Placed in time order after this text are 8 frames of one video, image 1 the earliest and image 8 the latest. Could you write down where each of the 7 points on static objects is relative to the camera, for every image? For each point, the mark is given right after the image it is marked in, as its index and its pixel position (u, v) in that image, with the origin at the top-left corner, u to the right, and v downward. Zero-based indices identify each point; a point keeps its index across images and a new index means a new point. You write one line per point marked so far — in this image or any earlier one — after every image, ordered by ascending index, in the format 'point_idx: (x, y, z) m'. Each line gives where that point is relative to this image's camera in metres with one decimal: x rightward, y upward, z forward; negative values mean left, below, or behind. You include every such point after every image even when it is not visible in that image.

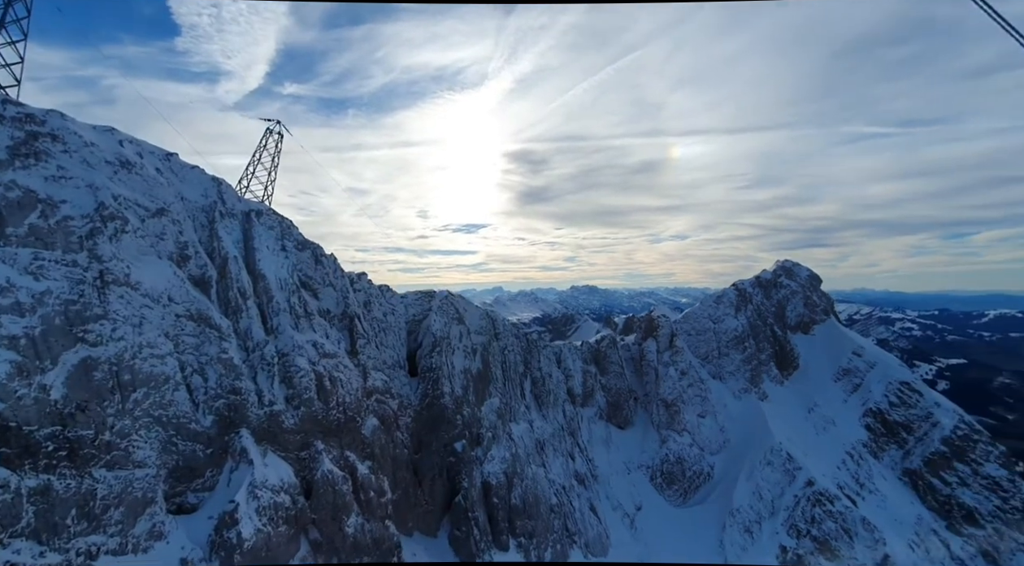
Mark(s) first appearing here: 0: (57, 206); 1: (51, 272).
0: (-19.7, +3.4, +19.9) m
1: (-18.6, +0.5, +18.7) m
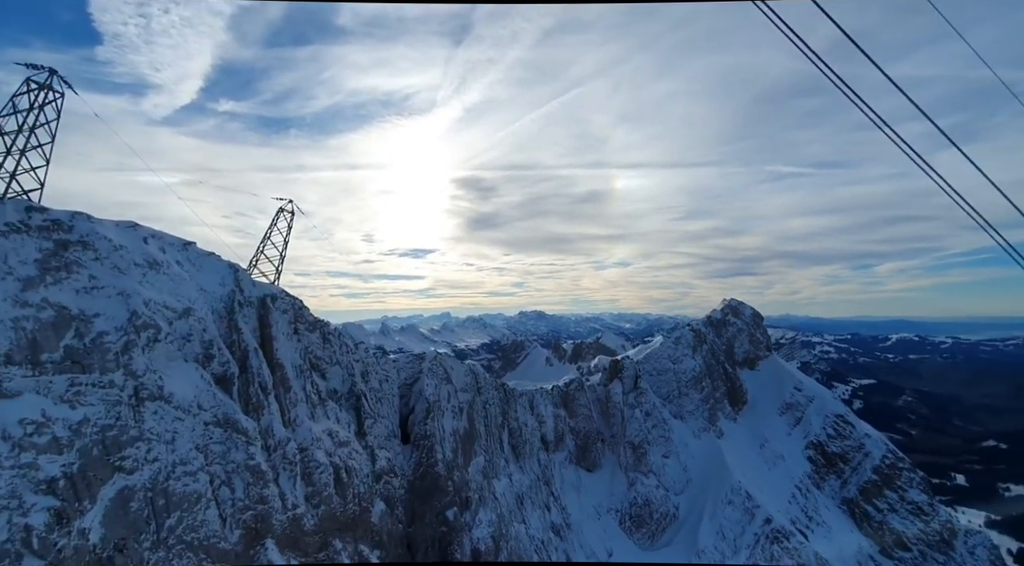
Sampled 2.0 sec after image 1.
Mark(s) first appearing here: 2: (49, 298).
0: (-17.3, -1.4, +18.8) m
1: (-16.1, -4.3, +17.6) m
2: (-18.0, -0.6, +18.0) m
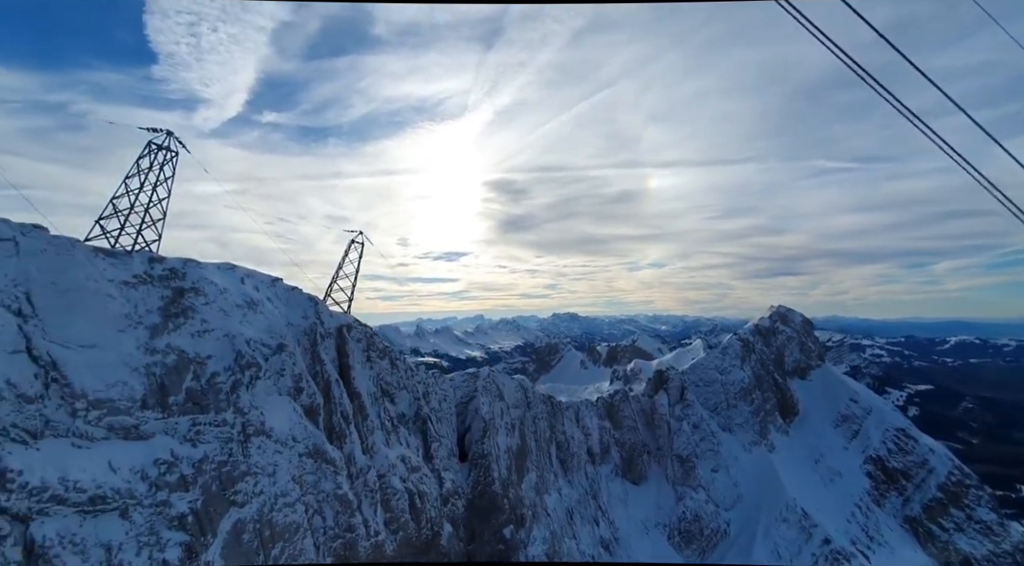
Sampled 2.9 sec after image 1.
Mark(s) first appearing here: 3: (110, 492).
0: (-13.7, -3.4, +20.5) m
1: (-12.7, -6.3, +19.1) m
2: (-14.5, -2.6, +19.7) m
3: (-13.5, -7.0, +15.6) m
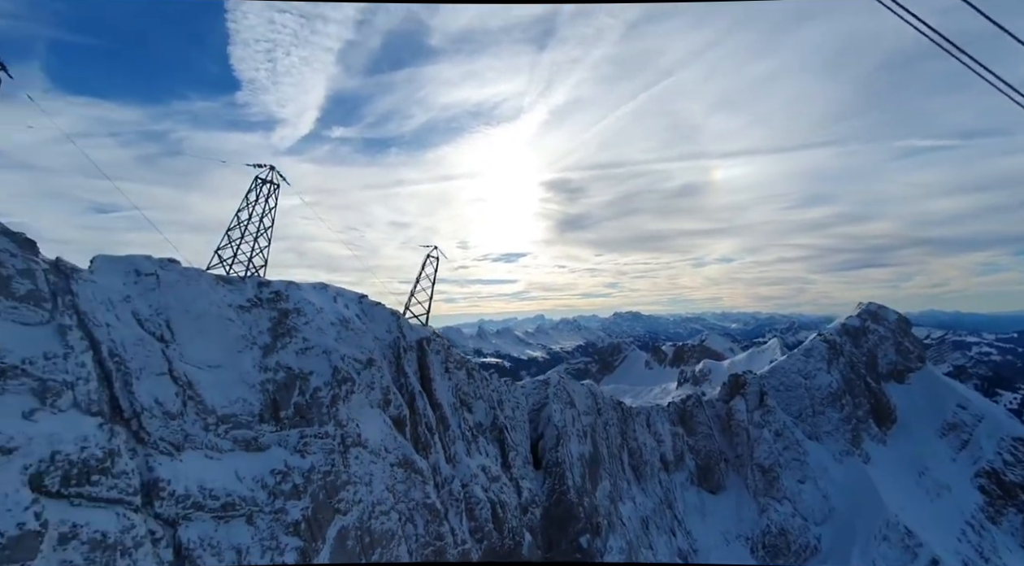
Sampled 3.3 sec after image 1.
0: (-9.9, -4.5, +22.2) m
1: (-9.0, -7.4, +20.7) m
2: (-10.9, -3.7, +21.5) m
3: (-10.3, -8.1, +17.3) m
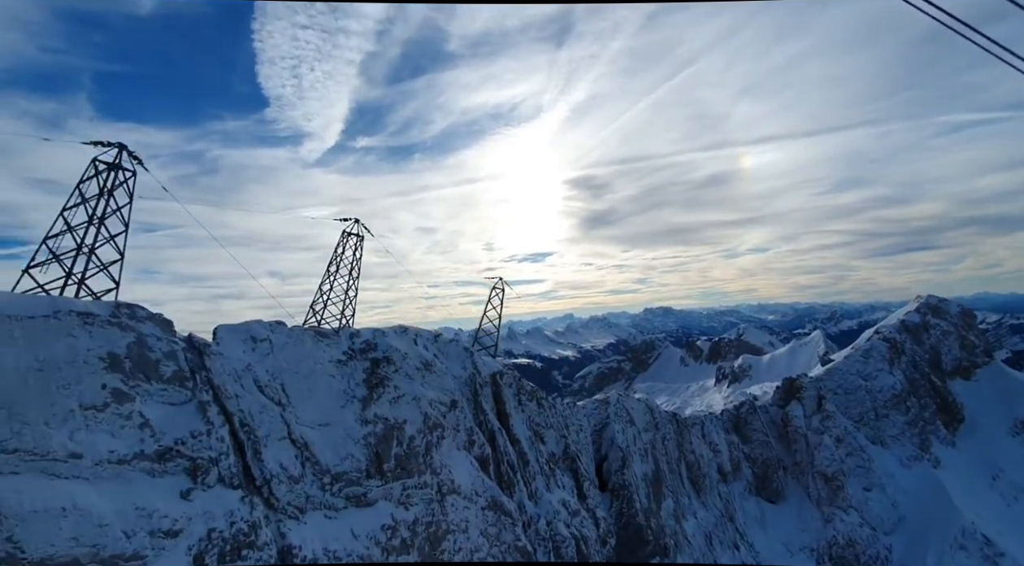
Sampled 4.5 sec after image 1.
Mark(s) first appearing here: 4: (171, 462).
0: (-5.5, -7.1, +22.9) m
1: (-4.5, -9.9, +21.3) m
2: (-6.5, -6.3, +22.3) m
3: (-6.0, -10.7, +18.0) m
4: (-10.7, -5.6, +14.4) m
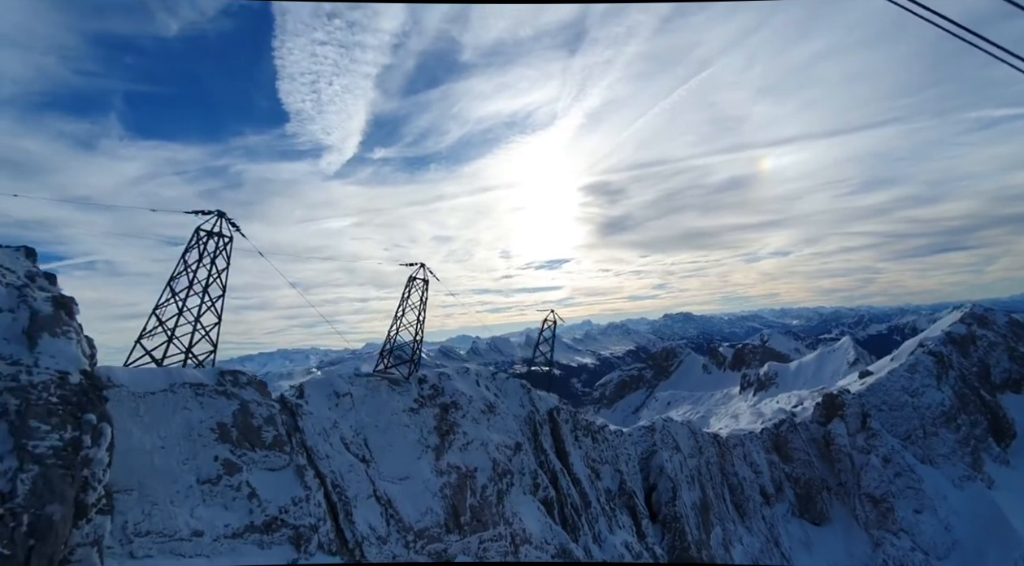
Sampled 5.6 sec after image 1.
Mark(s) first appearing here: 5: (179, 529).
0: (-1.9, -9.5, +22.9) m
1: (-1.0, -12.3, +21.2) m
2: (-3.0, -8.7, +22.3) m
3: (-2.6, -13.0, +18.0) m
4: (-7.5, -7.9, +14.7) m
5: (-9.1, -6.7, +12.6) m
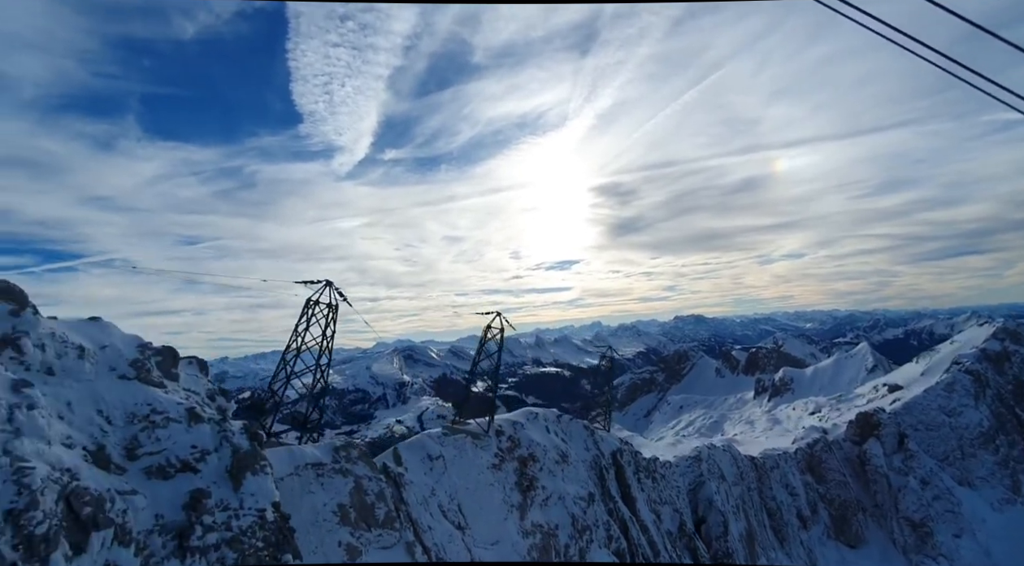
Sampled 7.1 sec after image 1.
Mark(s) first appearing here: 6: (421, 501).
0: (+2.1, -12.3, +22.7) m
1: (+3.0, -15.0, +21.0) m
2: (+1.1, -11.5, +22.2) m
3: (+1.3, -15.8, +17.8) m
4: (-3.6, -10.6, +14.6) m
5: (-5.3, -9.4, +12.6) m
6: (-3.6, -8.6, +18.1) m
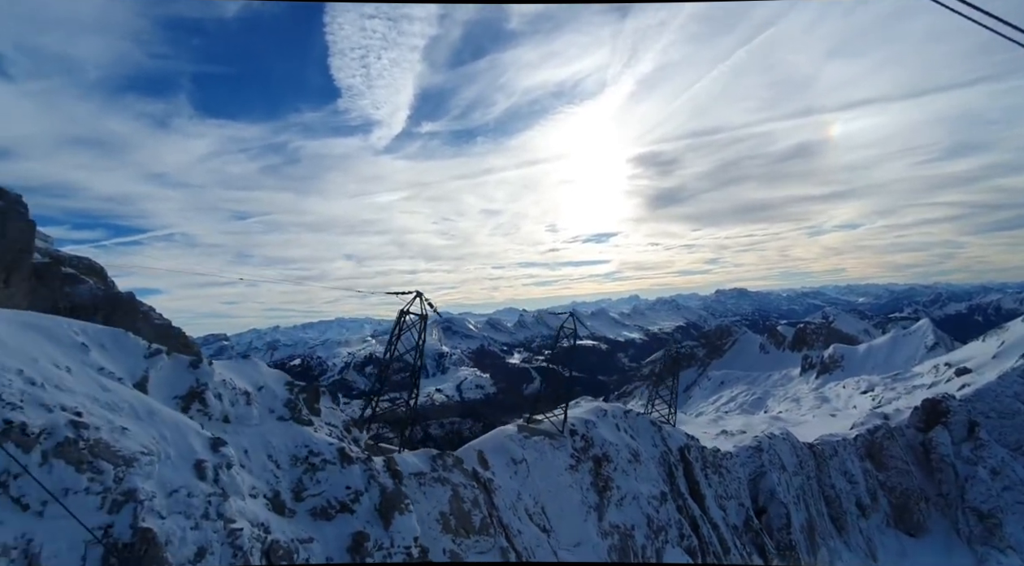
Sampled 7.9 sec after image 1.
0: (+6.0, -12.5, +23.0) m
1: (+6.7, -15.3, +21.4) m
2: (+4.9, -11.7, +22.5) m
3: (+4.8, -16.3, +18.4) m
4: (-0.4, -11.3, +15.4) m
5: (-2.2, -10.2, +13.4) m
6: (-0.1, -9.0, +18.8) m
